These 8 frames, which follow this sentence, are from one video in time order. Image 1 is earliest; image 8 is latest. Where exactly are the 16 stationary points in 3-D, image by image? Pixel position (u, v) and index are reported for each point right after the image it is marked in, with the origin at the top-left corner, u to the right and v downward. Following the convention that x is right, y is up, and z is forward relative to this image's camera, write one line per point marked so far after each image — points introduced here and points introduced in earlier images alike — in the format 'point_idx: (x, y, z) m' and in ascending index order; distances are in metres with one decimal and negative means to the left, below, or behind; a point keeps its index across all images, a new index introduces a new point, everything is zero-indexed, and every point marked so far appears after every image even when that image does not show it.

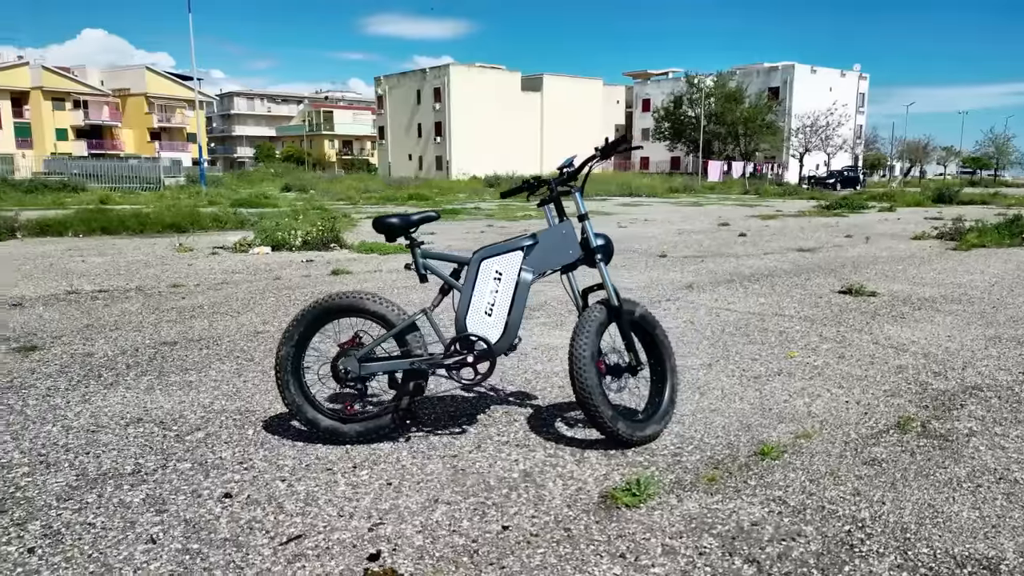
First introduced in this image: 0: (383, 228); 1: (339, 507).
0: (-0.6, +0.3, +3.1) m
1: (-0.6, -0.8, +2.6) m
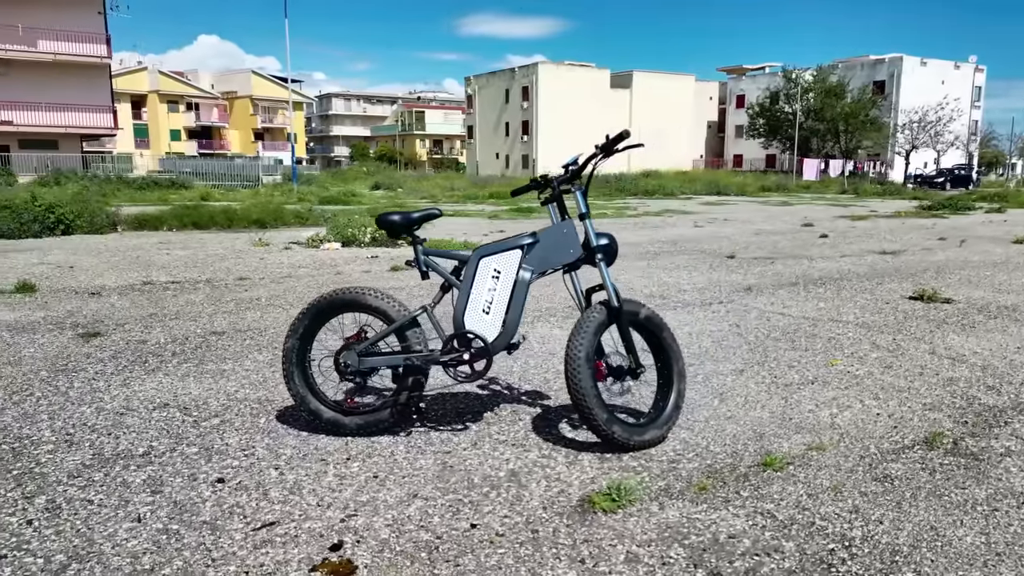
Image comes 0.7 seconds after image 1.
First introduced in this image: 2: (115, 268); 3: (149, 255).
0: (-0.6, +0.3, +3.2) m
1: (-0.7, -0.8, +2.6) m
2: (-5.1, +0.3, +9.4) m
3: (-5.4, +0.5, +11.0) m
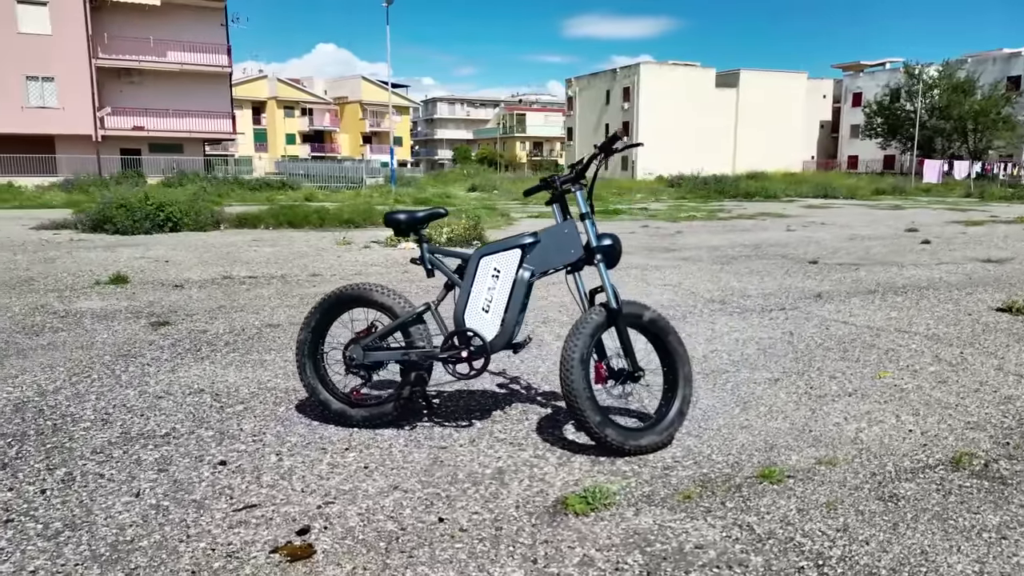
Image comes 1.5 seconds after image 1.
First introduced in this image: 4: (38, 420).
0: (-0.5, +0.3, +3.3) m
1: (-0.8, -0.7, +2.7) m
2: (-4.2, +0.4, +10.0) m
3: (-4.3, +0.6, +11.6) m
4: (-2.3, -0.6, +3.5) m
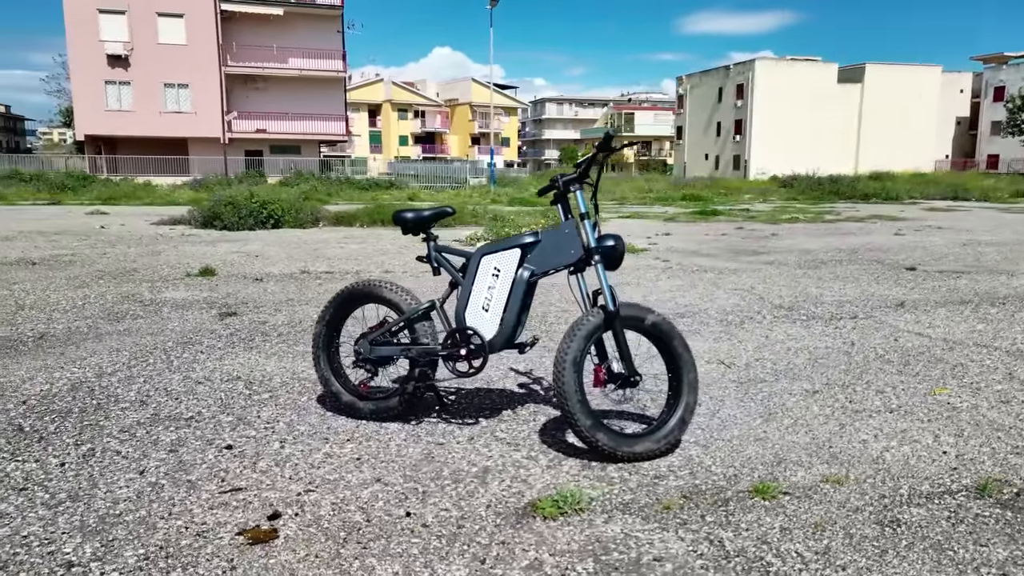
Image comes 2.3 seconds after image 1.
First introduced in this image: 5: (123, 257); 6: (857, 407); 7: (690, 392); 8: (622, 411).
0: (-0.5, +0.3, +3.3) m
1: (-0.8, -0.7, +2.8) m
2: (-3.2, +0.4, +10.6) m
3: (-3.1, +0.7, +12.2) m
4: (-2.2, -0.6, +3.8) m
5: (-5.8, +0.5, +10.9) m
6: (+1.8, -0.6, +3.7) m
7: (+0.7, -0.4, +3.1) m
8: (+0.5, -0.6, +3.5) m
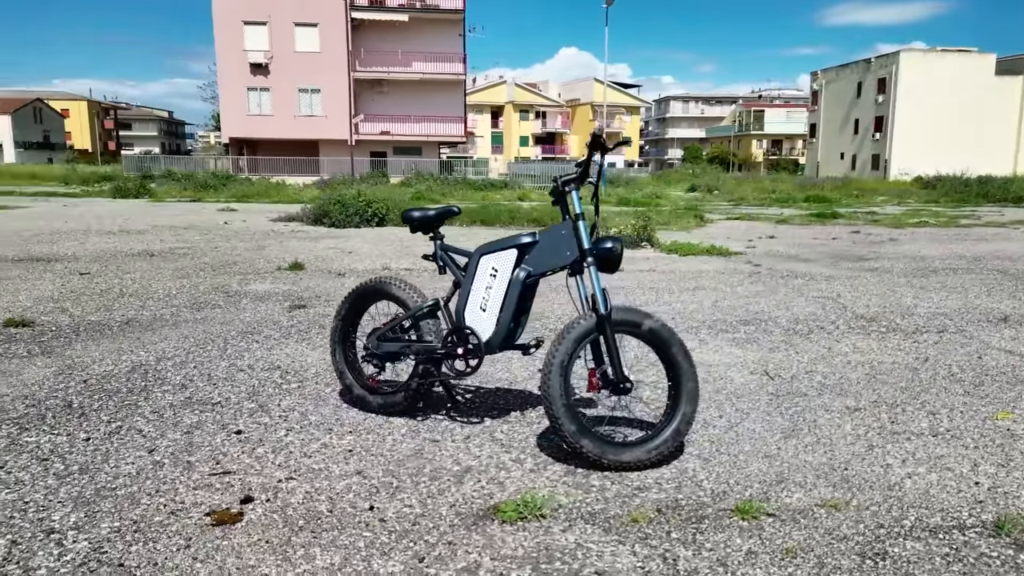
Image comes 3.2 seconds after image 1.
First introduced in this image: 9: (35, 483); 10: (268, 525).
0: (-0.5, +0.3, +3.4) m
1: (-0.9, -0.7, +3.0) m
2: (-2.0, +0.5, +10.9) m
3: (-1.6, +0.7, +12.5) m
4: (-2.1, -0.5, +4.1) m
5: (-4.5, +0.6, +11.6) m
6: (+1.8, -0.7, +3.4) m
7: (+0.7, -0.5, +3.0) m
8: (+0.5, -0.6, +3.4) m
9: (-1.8, -0.7, +2.7) m
10: (-0.8, -0.8, +2.4) m
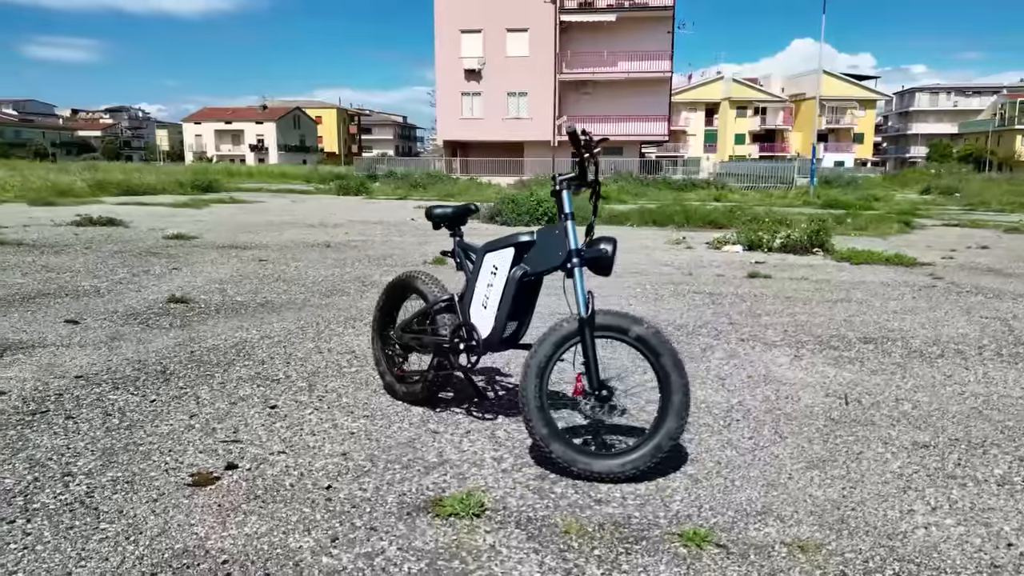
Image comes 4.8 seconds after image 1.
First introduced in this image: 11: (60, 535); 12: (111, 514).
0: (-0.4, +0.3, +3.5) m
1: (-0.9, -0.6, +3.2) m
2: (+0.2, +0.5, +11.2) m
3: (+1.0, +0.7, +12.6) m
4: (-1.8, -0.4, +4.6) m
5: (-2.0, +0.7, +12.5) m
6: (+1.8, -0.7, +2.9) m
7: (+0.6, -0.5, +2.8) m
8: (+0.6, -0.6, +3.2) m
9: (-1.8, -0.6, +3.2) m
10: (-1.0, -0.7, +2.6) m
11: (-1.4, -0.8, +2.3) m
12: (-1.3, -0.7, +2.4) m
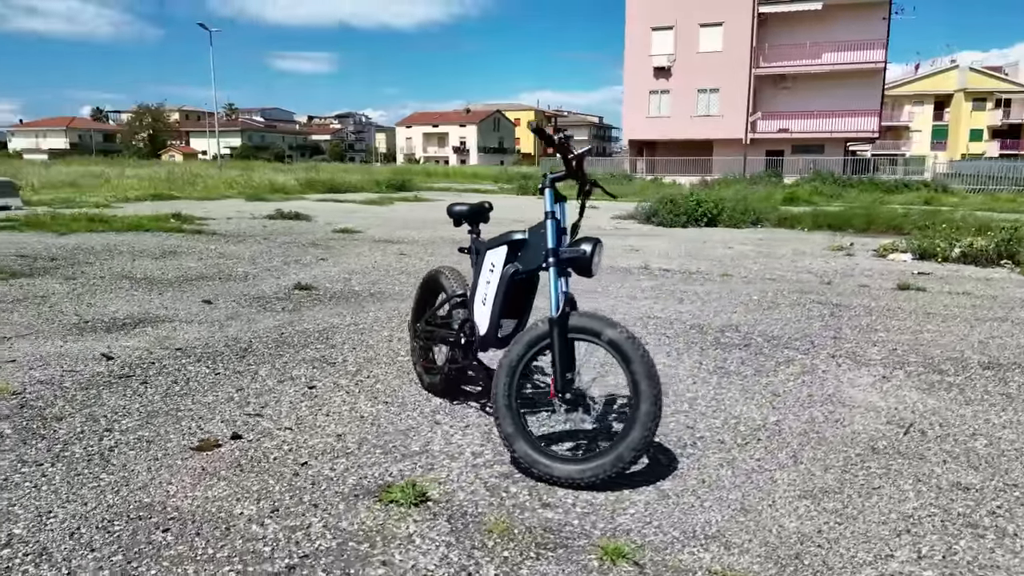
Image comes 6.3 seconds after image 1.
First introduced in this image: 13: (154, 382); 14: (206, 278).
0: (-0.3, +0.4, +3.6) m
1: (-0.9, -0.6, +3.5) m
2: (+2.2, +0.5, +10.9) m
3: (+3.3, +0.7, +12.0) m
4: (-1.4, -0.3, +5.0) m
5: (+0.4, +0.8, +12.7) m
6: (+1.6, -0.8, +2.5) m
7: (+0.5, -0.5, +2.6) m
8: (+0.5, -0.6, +3.1) m
9: (-1.8, -0.5, +3.6) m
10: (-1.1, -0.7, +2.9) m
11: (-1.6, -0.7, +2.7) m
12: (-1.5, -0.7, +2.8) m
13: (-1.9, -0.5, +3.9) m
14: (-3.3, +0.1, +7.9) m
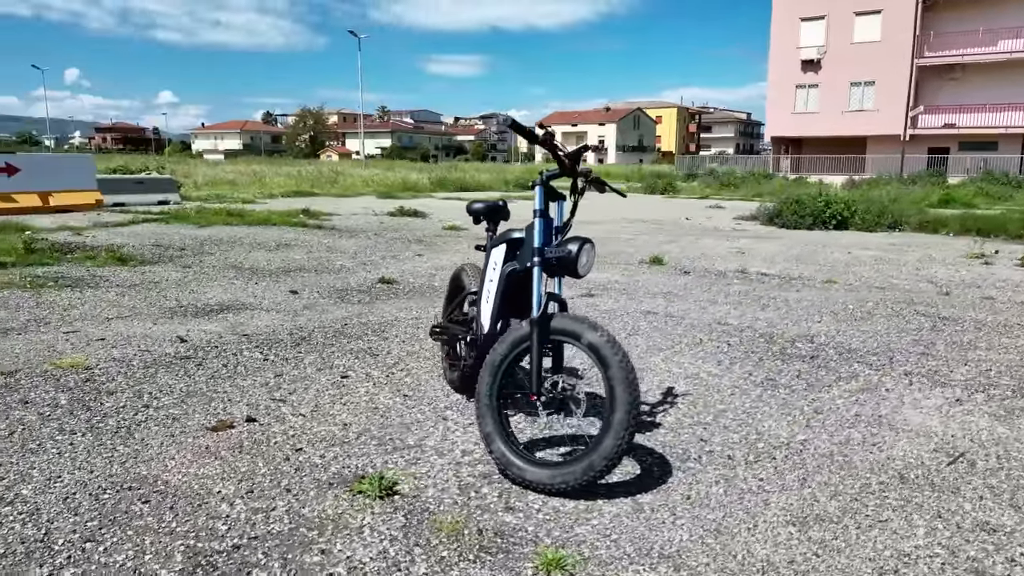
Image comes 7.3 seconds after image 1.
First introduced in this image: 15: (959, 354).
0: (-0.2, +0.4, +3.6) m
1: (-0.9, -0.6, +3.6) m
2: (+3.6, +0.4, +10.3) m
3: (+4.9, +0.5, +11.3) m
4: (-1.0, -0.3, +5.2) m
5: (+2.2, +0.8, +12.5) m
6: (+1.5, -0.8, +2.2) m
7: (+0.4, -0.5, +2.5) m
8: (+0.5, -0.7, +3.0) m
9: (-1.7, -0.5, +3.9) m
10: (-1.2, -0.6, +3.1) m
11: (-1.7, -0.6, +2.9) m
12: (-1.6, -0.6, +3.0) m
13: (-1.8, -0.4, +4.2) m
14: (-2.4, +0.2, +8.3) m
15: (+3.0, -0.4, +5.0) m
